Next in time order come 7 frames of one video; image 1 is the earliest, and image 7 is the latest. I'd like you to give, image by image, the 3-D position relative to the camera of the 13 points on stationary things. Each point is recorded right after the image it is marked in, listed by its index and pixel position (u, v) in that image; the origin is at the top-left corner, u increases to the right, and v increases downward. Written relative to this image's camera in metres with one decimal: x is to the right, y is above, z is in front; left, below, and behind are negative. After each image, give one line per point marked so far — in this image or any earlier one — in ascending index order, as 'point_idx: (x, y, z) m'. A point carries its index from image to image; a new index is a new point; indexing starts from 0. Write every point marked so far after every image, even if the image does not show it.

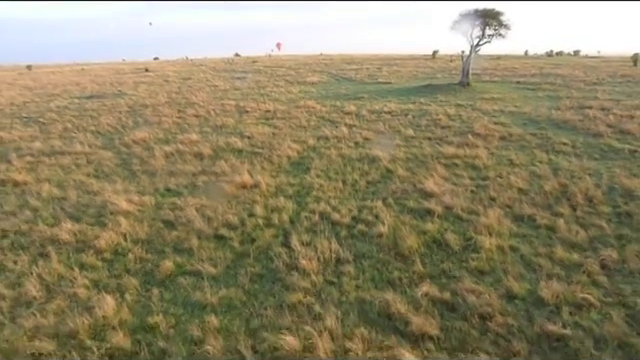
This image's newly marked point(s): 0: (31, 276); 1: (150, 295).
0: (-4.5, -1.5, +7.8) m
1: (-2.5, -1.7, +7.2) m
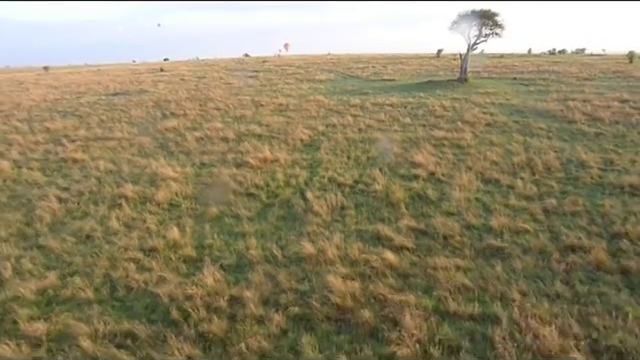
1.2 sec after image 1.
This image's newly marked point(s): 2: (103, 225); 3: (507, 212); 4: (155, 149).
0: (-4.3, -0.8, +10.4) m
1: (-2.3, -0.9, +9.8) m
2: (-4.4, -0.9, +10.1) m
3: (+3.7, -0.6, +9.9) m
4: (-5.7, +1.1, +17.1) m
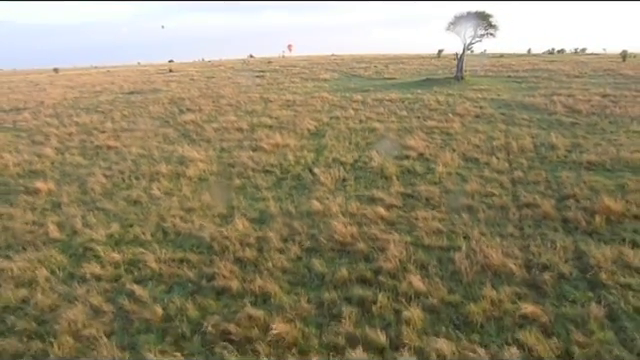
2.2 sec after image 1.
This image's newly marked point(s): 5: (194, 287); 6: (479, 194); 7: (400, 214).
0: (-4.2, -0.2, +12.6) m
1: (-2.2, -0.3, +11.9) m
2: (-4.3, -0.3, +12.2) m
3: (+3.9, 0.0, +12.0) m
4: (-5.5, +1.6, +19.2) m
5: (-1.9, -1.6, +7.5) m
6: (+3.6, -0.3, +11.1) m
7: (+1.6, -0.7, +10.0) m
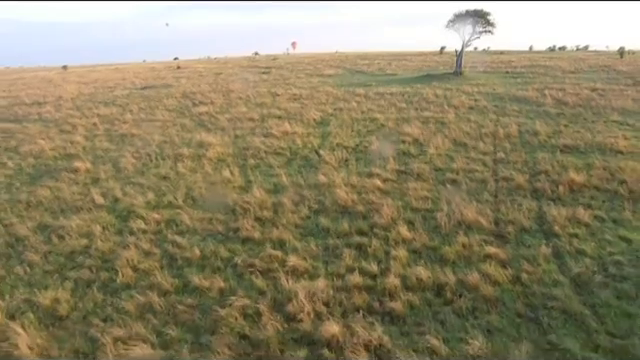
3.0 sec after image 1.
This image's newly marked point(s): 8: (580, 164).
0: (-4.0, +0.4, +14.3) m
1: (-2.0, +0.2, +13.6) m
2: (-4.1, +0.3, +14.0) m
3: (+4.0, +0.5, +13.6) m
4: (-5.3, +2.3, +21.0) m
5: (-1.8, -1.1, +9.3) m
6: (+3.7, +0.2, +12.8) m
7: (+1.7, -0.1, +11.7) m
8: (+6.7, +0.4, +12.7) m
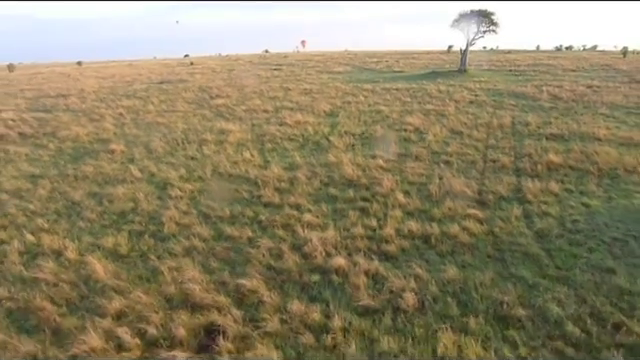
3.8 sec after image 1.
0: (-3.7, +1.0, +16.1) m
1: (-1.7, +0.8, +15.3) m
2: (-3.8, +0.9, +15.7) m
3: (+4.3, +1.1, +15.3) m
4: (-4.9, +2.9, +22.7) m
5: (-1.6, -0.5, +11.0) m
6: (+4.0, +0.8, +14.4) m
7: (+2.0, +0.4, +13.4) m
8: (+6.9, +0.9, +14.3) m
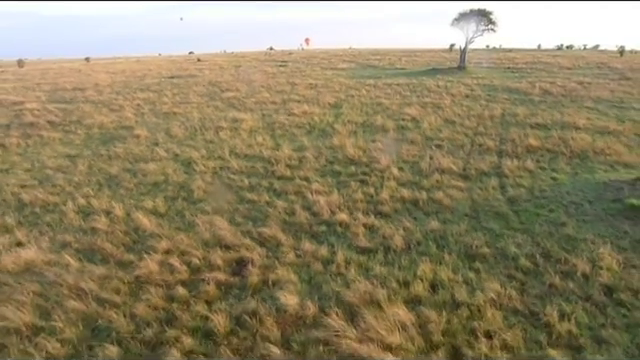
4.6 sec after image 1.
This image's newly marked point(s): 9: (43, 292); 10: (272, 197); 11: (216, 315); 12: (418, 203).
0: (-3.5, +1.7, +17.8) m
1: (-1.6, +1.4, +17.0) m
2: (-3.6, +1.5, +17.4) m
3: (+4.5, +1.6, +16.9) m
4: (-4.6, +3.6, +24.4) m
5: (-1.5, +0.1, +12.7) m
6: (+4.2, +1.3, +16.1) m
7: (+2.2, +1.0, +15.0) m
8: (+7.1, +1.4, +16.0) m
9: (-4.0, -1.6, +7.1) m
10: (-1.1, -0.4, +10.9) m
11: (-1.3, -1.7, +6.3) m
12: (+2.0, -0.5, +10.3) m
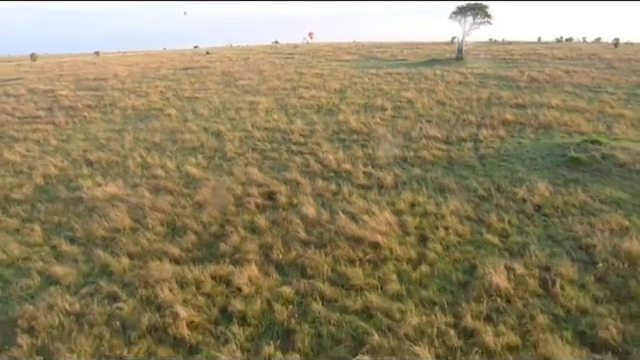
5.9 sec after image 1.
0: (-3.2, +2.8, +20.5) m
1: (-1.3, +2.6, +19.8) m
2: (-3.3, +2.6, +20.2) m
3: (+4.8, +2.7, +19.6) m
4: (-4.3, +4.8, +27.2) m
5: (-1.2, +1.2, +15.4) m
6: (+4.4, +2.4, +18.8) m
7: (+2.4, +2.1, +17.7) m
8: (+7.4, +2.5, +18.6) m
9: (-3.8, -0.6, +9.9) m
10: (-0.8, +0.7, +13.7) m
11: (-1.1, -0.7, +9.1) m
12: (+2.3, +0.6, +13.0) m
